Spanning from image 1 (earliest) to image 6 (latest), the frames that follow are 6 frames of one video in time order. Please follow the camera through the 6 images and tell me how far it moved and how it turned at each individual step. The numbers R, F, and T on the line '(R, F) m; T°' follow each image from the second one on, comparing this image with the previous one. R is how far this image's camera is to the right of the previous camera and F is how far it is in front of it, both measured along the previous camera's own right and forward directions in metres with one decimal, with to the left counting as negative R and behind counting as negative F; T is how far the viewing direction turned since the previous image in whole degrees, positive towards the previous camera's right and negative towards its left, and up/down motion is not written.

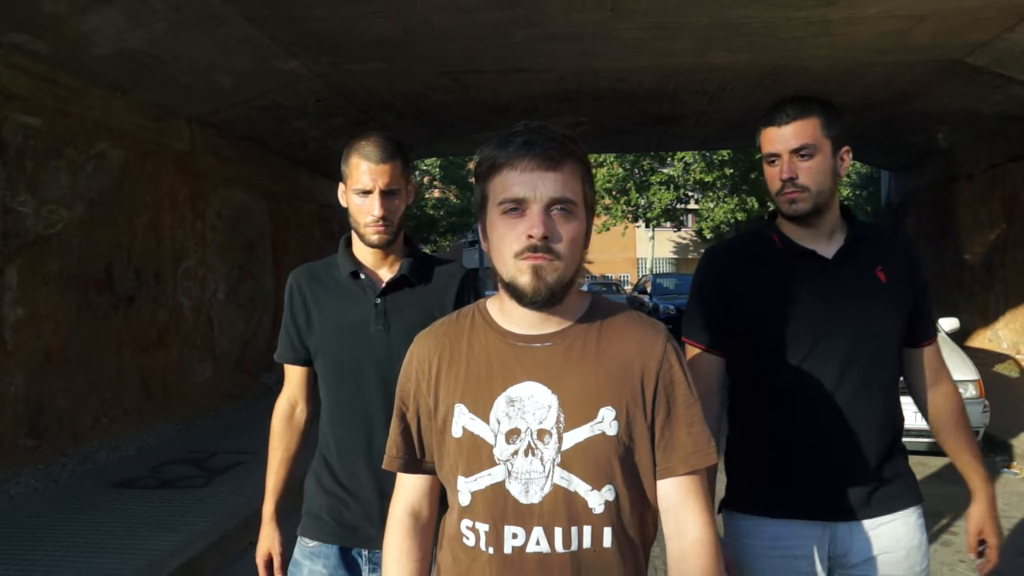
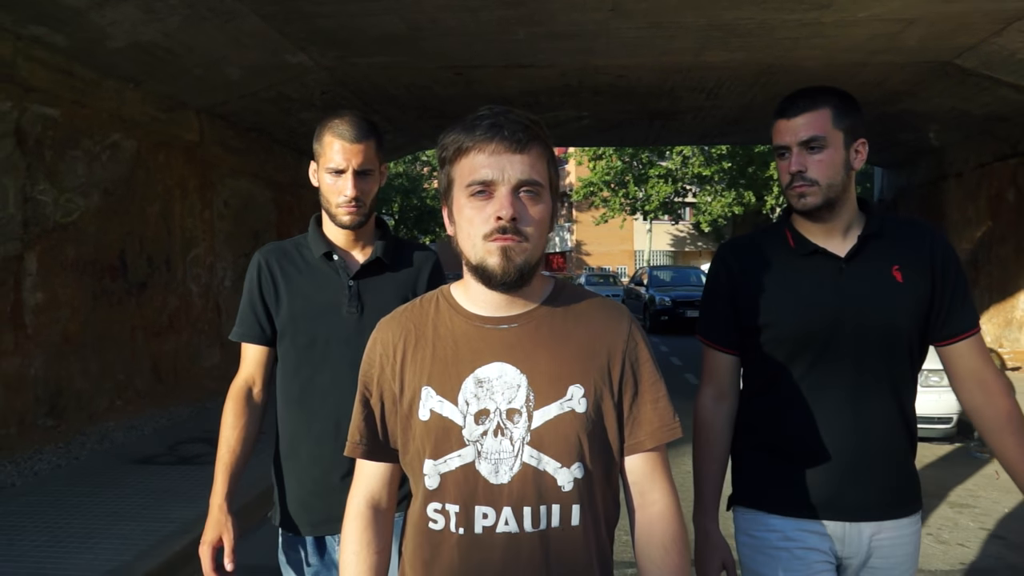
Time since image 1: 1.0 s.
(0.0, -0.3) m; 0°
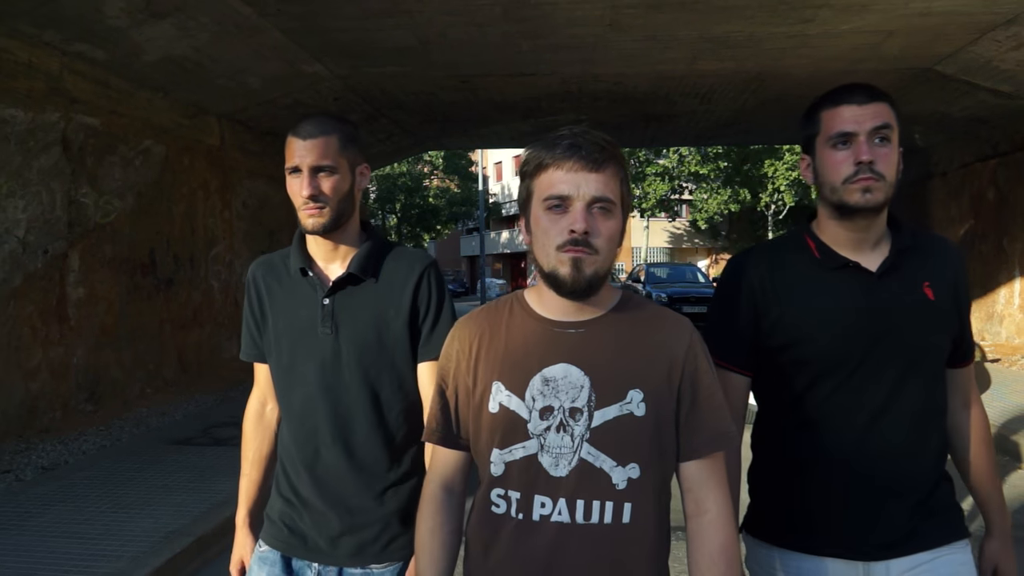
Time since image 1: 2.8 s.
(-0.1, -0.6) m; 0°
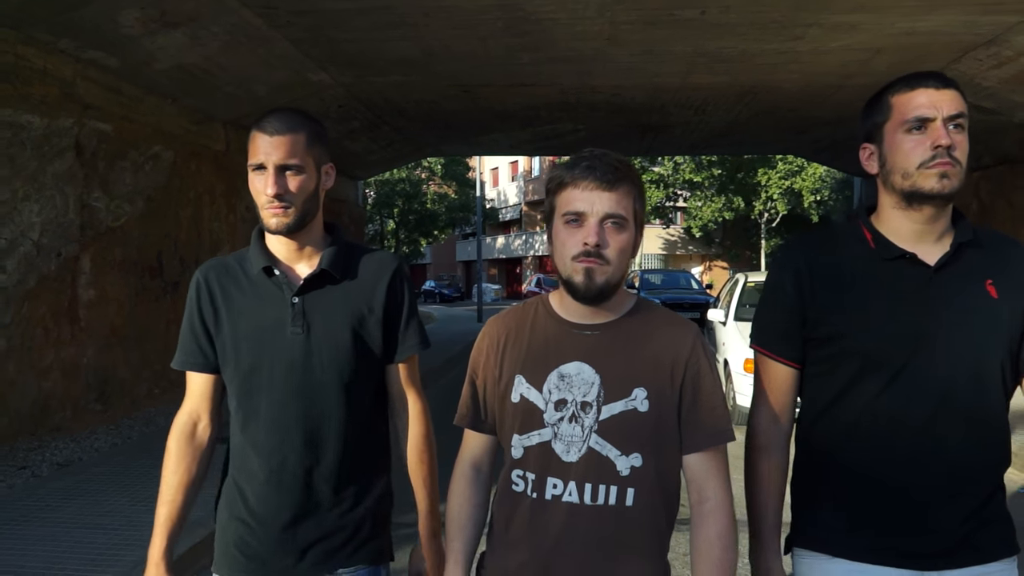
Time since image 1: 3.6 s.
(-0.1, -0.2) m; 0°
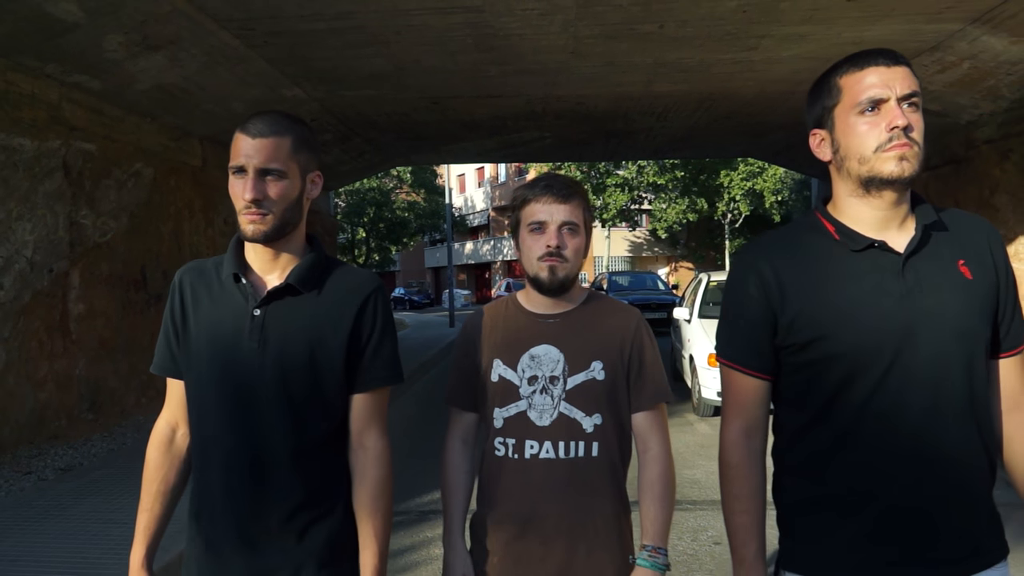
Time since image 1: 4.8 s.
(-0.1, -0.5) m; +2°
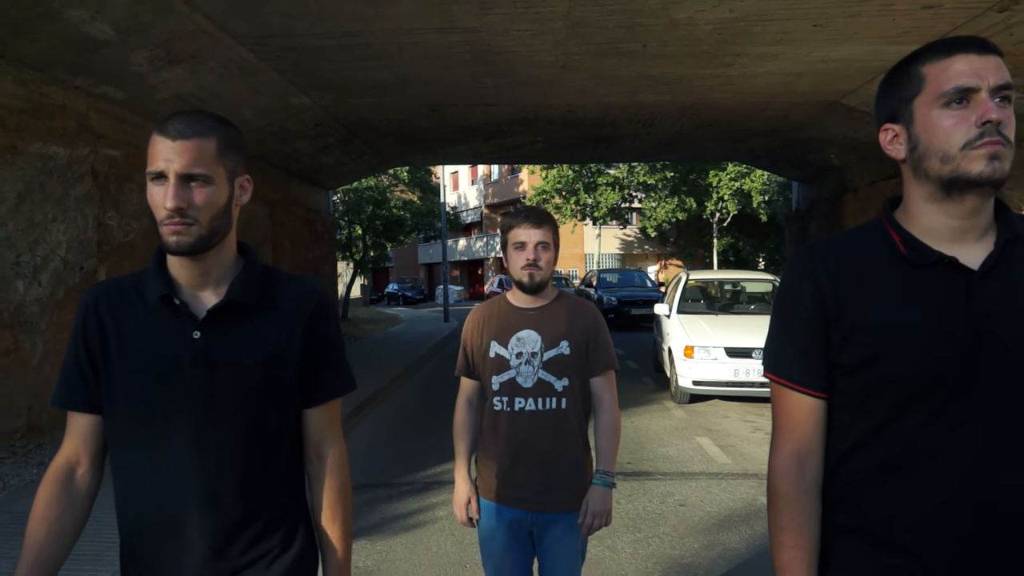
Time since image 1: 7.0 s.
(0.0, -0.7) m; +1°
